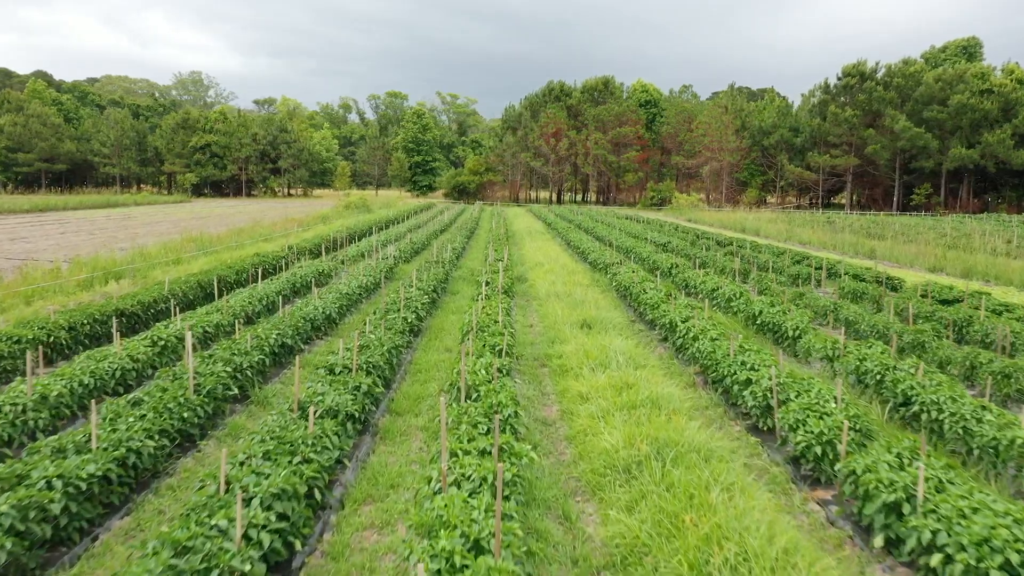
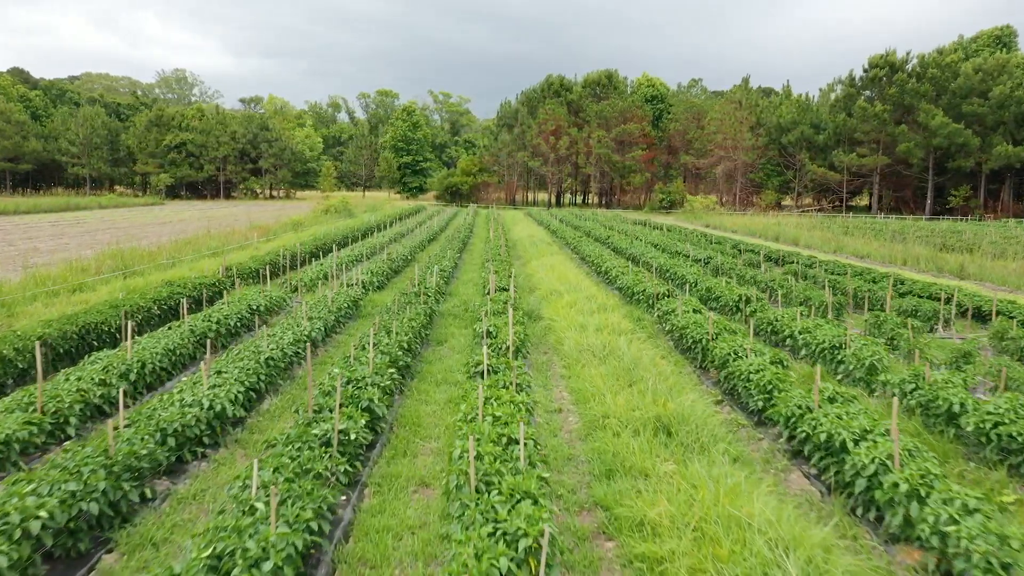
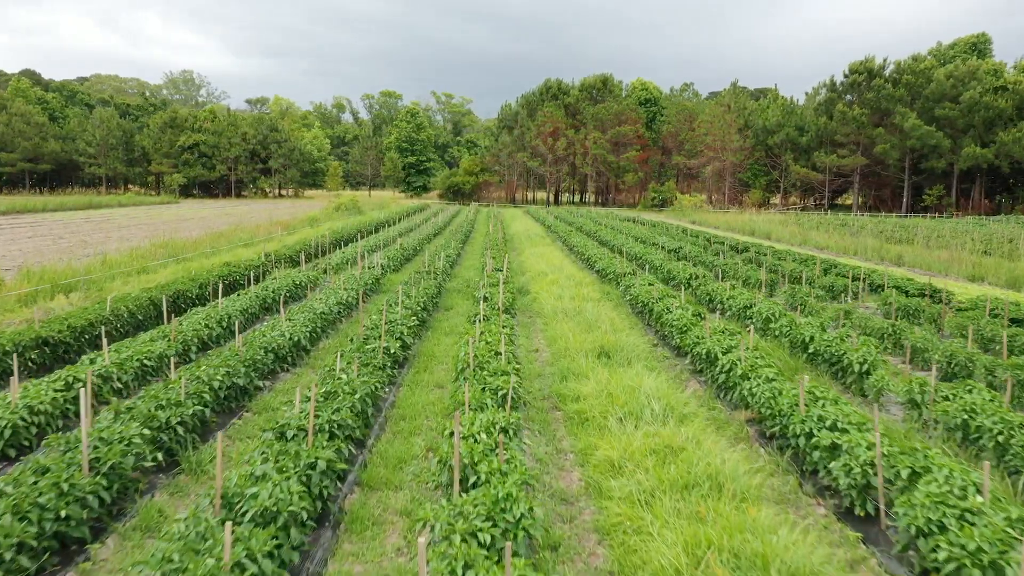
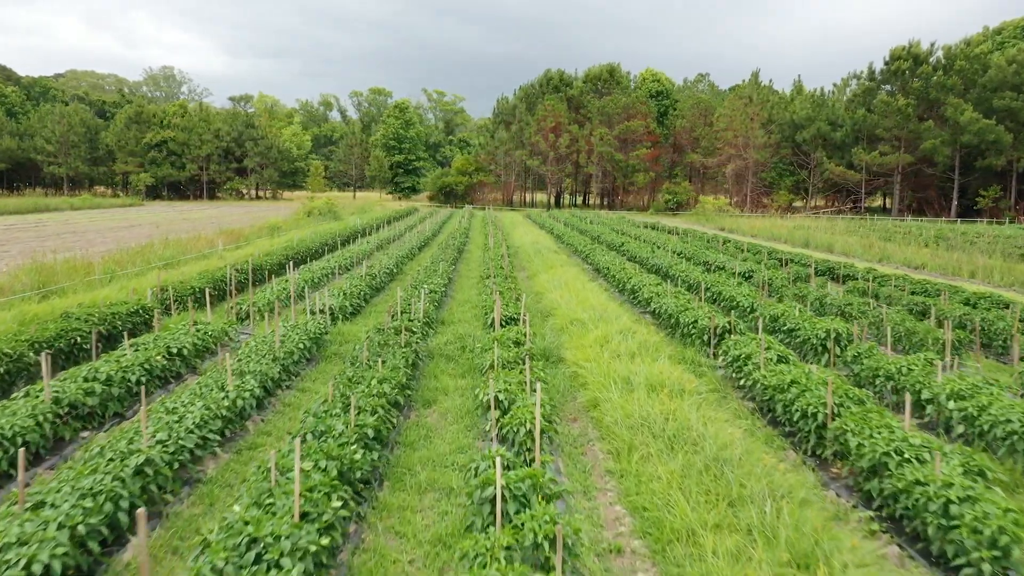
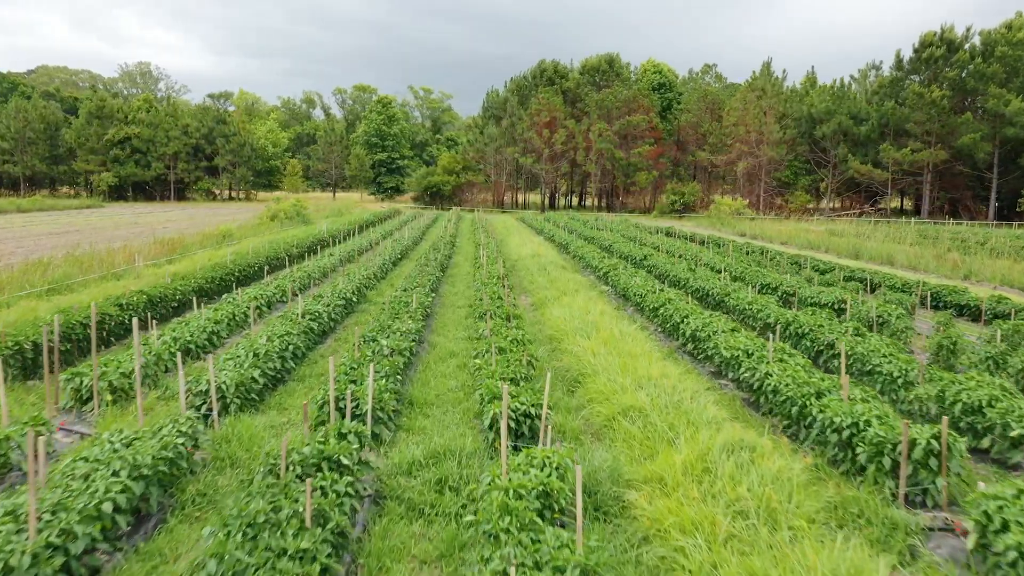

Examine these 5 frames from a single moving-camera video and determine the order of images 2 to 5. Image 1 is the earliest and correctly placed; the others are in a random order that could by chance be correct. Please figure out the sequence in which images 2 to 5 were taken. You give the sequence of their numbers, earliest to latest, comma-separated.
3, 2, 4, 5
